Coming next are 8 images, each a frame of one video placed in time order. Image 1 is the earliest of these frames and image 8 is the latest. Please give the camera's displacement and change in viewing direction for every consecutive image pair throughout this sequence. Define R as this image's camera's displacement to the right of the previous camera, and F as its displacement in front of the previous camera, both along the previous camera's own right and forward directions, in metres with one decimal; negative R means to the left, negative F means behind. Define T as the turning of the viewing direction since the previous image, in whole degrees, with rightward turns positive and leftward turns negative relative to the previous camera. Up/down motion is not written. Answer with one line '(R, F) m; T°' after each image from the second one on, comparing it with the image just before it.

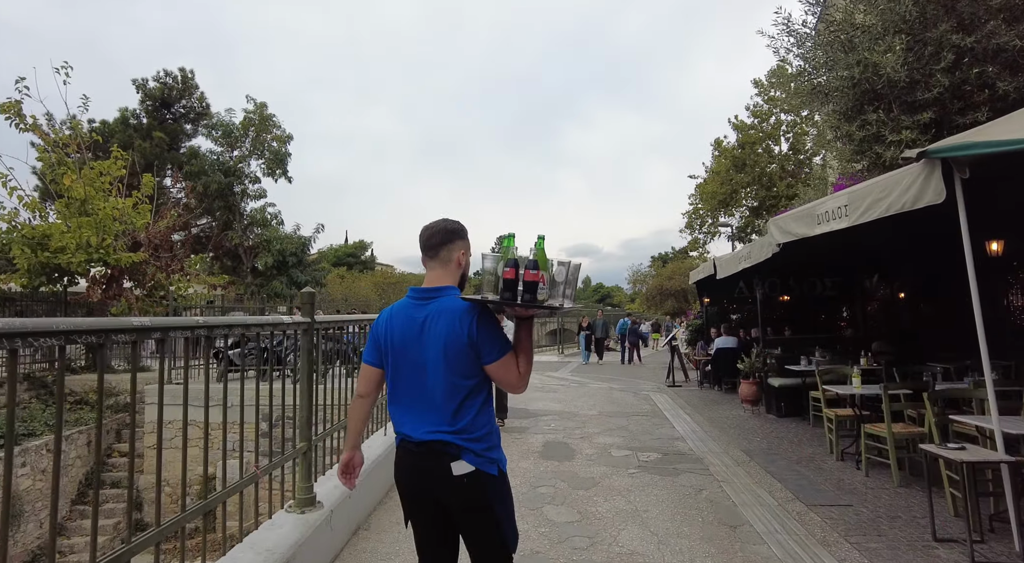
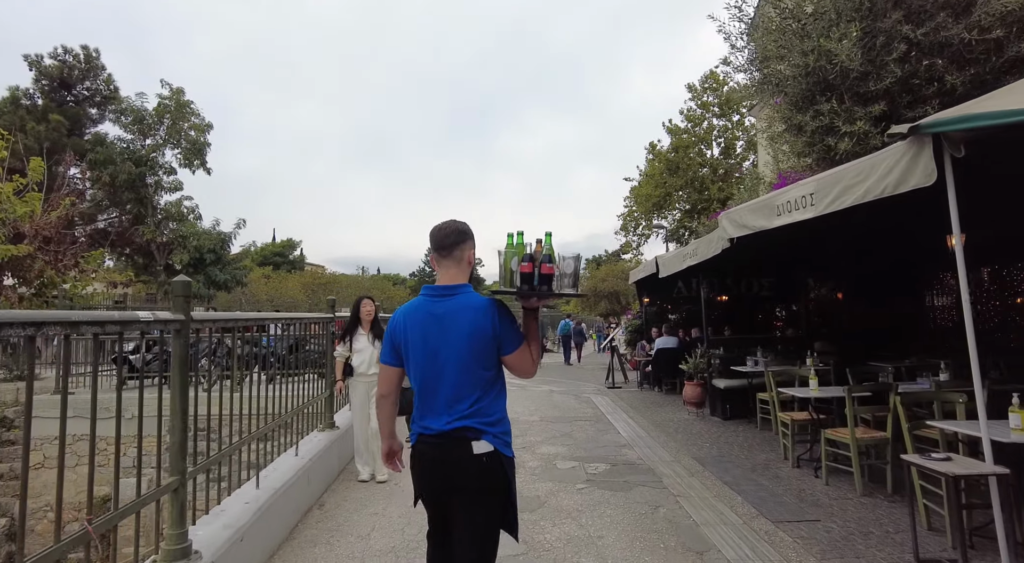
(0.0, +0.7) m; +6°
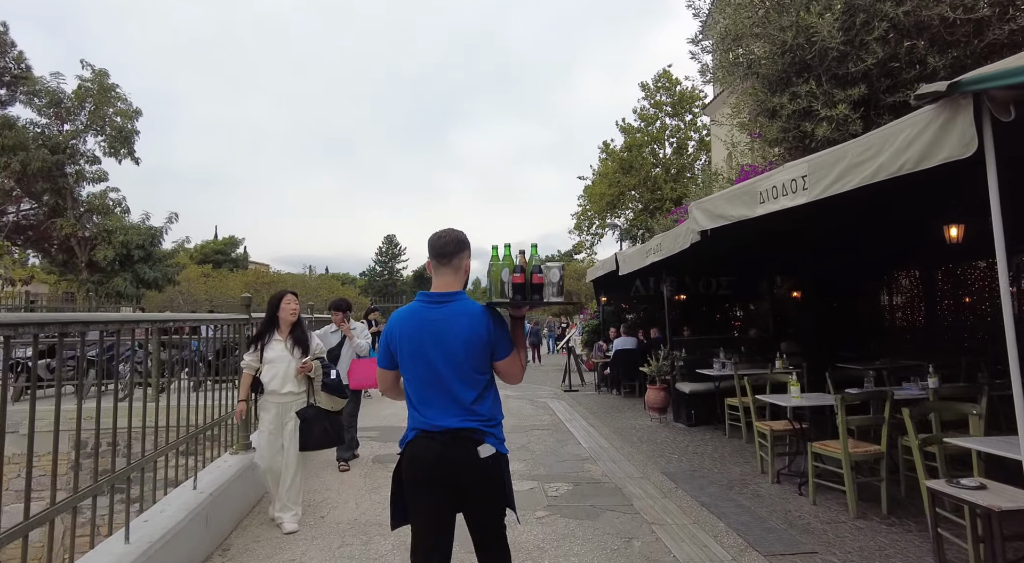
(0.0, +0.8) m; +5°
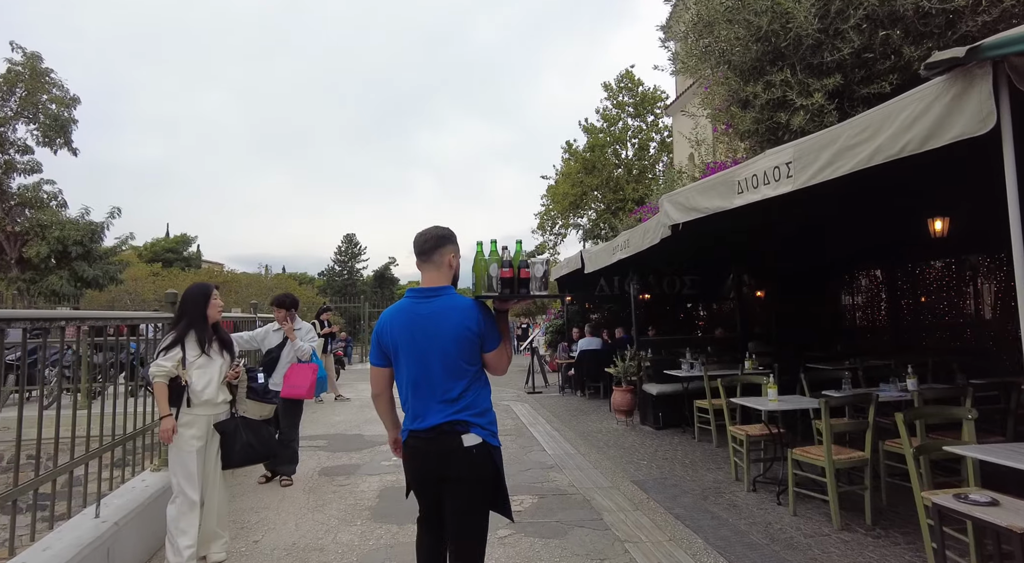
(0.0, +0.5) m; +4°
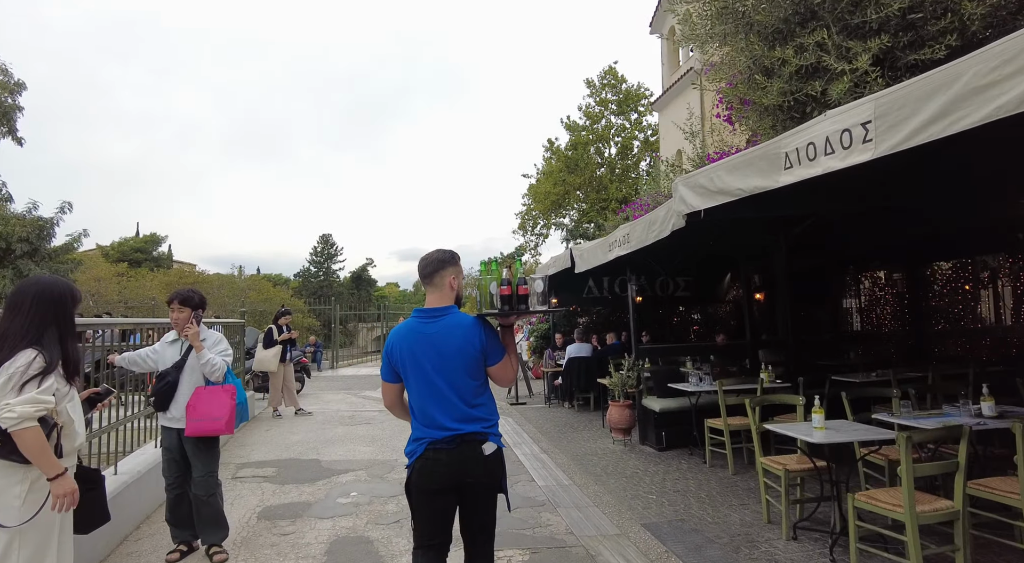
(0.0, +1.1) m; +2°
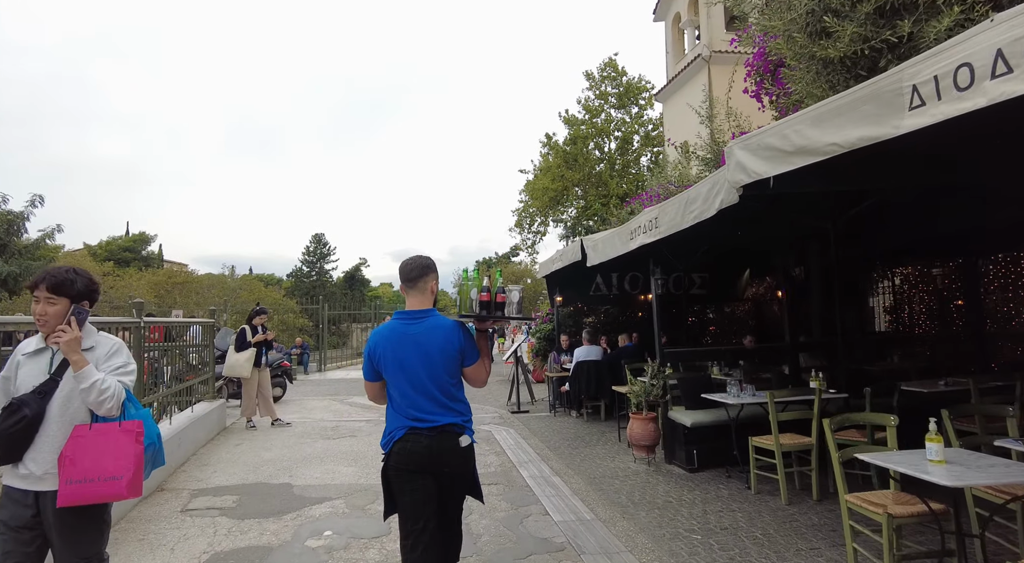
(-0.1, +1.1) m; +1°
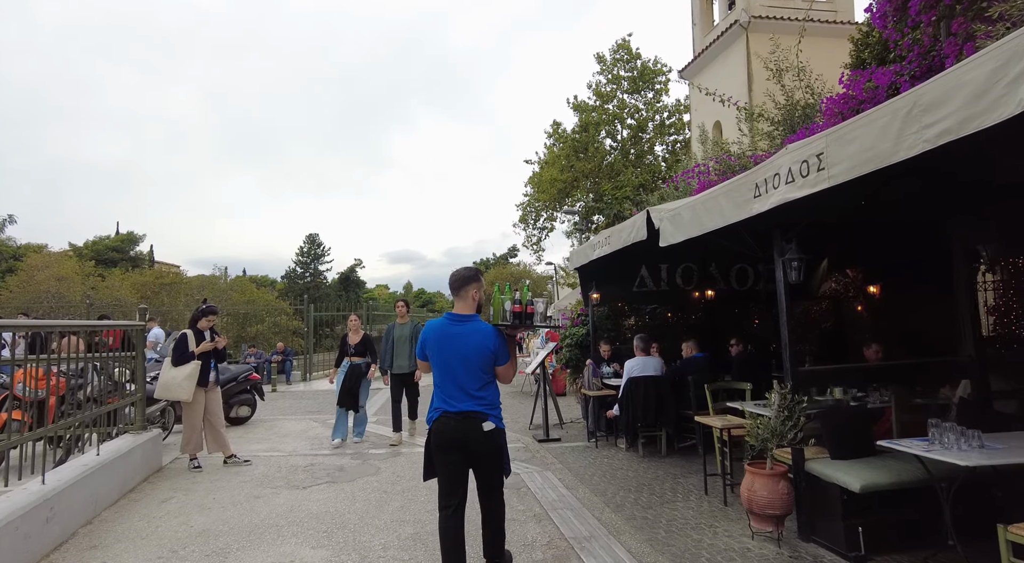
(-0.5, +2.5) m; 0°
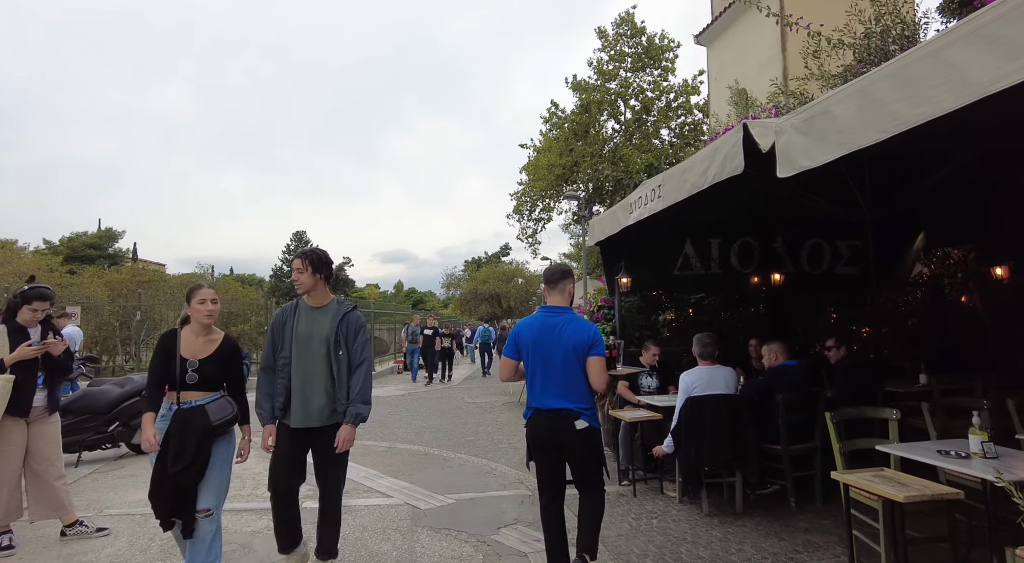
(-0.1, +2.6) m; +1°
